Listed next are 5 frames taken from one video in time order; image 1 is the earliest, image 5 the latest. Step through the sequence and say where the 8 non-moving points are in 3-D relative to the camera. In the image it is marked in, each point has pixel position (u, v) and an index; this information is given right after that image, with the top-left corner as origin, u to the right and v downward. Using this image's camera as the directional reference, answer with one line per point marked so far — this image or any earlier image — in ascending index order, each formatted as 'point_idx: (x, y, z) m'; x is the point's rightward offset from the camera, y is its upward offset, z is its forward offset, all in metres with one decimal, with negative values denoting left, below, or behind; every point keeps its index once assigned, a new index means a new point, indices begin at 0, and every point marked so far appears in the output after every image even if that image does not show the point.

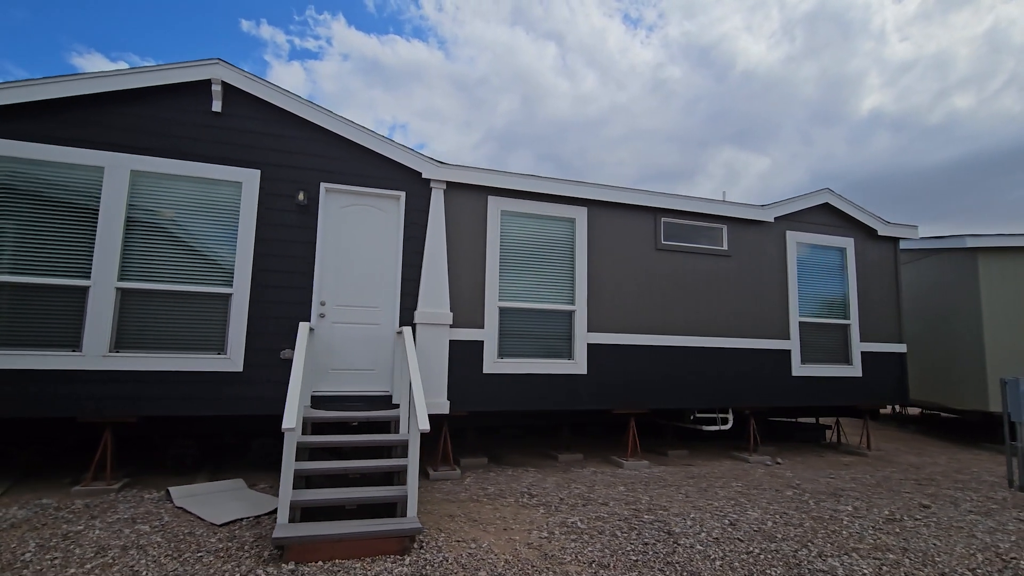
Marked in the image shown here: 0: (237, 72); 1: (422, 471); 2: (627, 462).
0: (-2.6, +2.0, +4.7) m
1: (-0.9, -1.8, +5.0) m
2: (+1.3, -1.9, +5.7) m
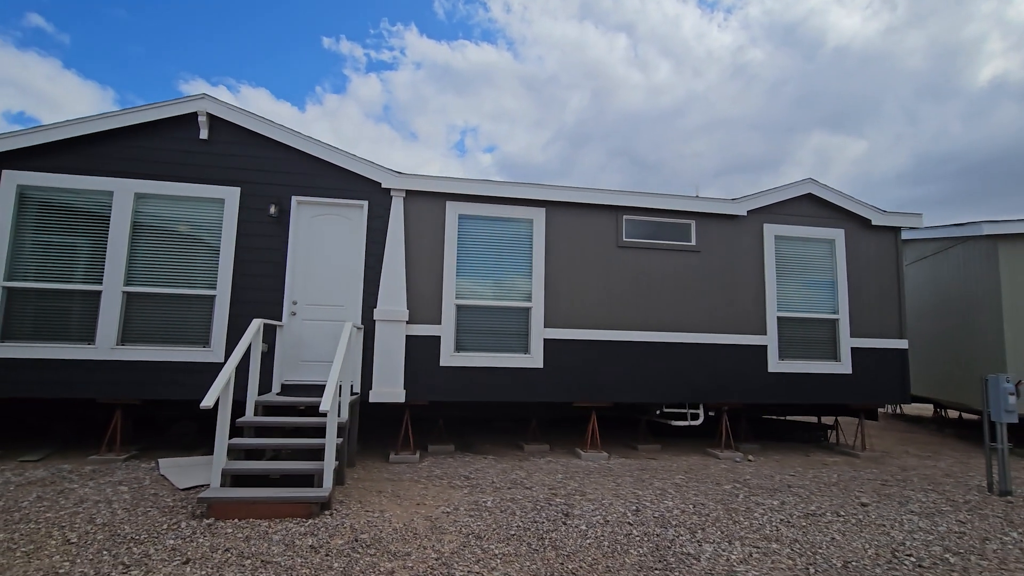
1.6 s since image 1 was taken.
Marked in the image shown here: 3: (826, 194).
0: (-3.2, +2.0, +5.5) m
1: (-1.4, -1.8, +5.5) m
2: (+0.9, -1.9, +5.9) m
3: (+4.0, +1.2, +6.6) m
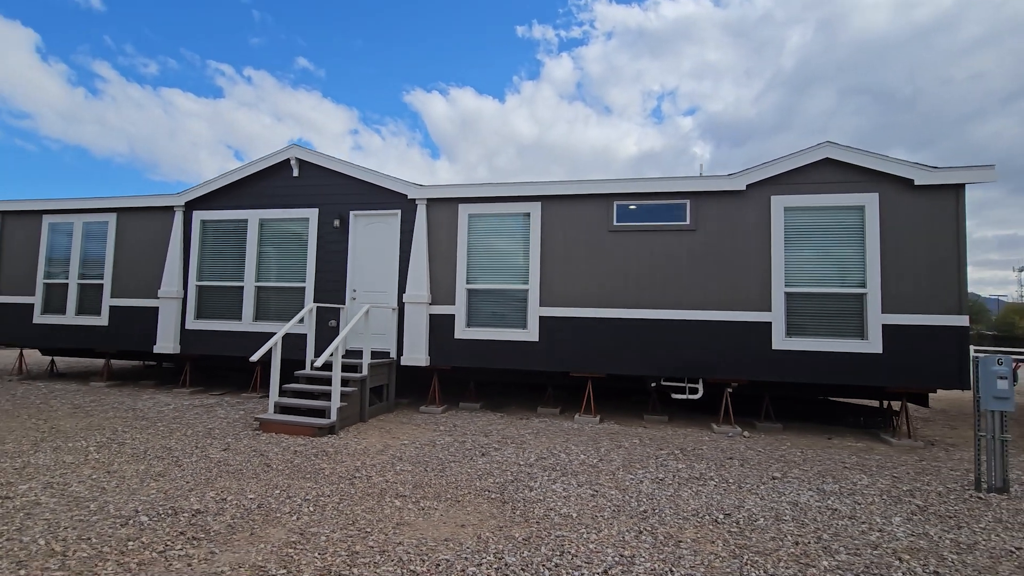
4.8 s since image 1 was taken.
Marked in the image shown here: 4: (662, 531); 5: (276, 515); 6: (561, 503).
0: (-3.1, +2.1, +7.7) m
1: (-1.3, -1.7, +7.2) m
2: (+0.9, -1.7, +6.7) m
3: (+3.9, +1.5, +6.0) m
4: (+1.0, -1.6, +3.3) m
5: (-1.6, -1.5, +3.5) m
6: (+0.4, -1.6, +3.8) m
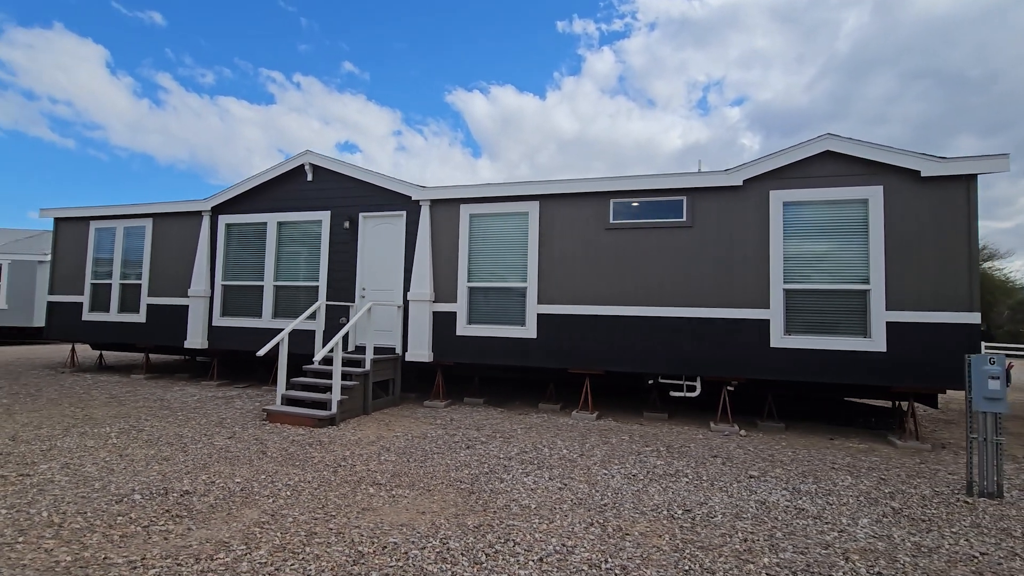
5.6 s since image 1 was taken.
0: (-3.1, +2.1, +8.0) m
1: (-1.3, -1.6, +7.4) m
2: (+0.9, -1.6, +6.7) m
3: (+3.8, +1.6, +5.8) m
4: (+0.7, -1.6, +3.4) m
5: (-1.9, -1.5, +3.7) m
6: (+0.1, -1.6, +3.9) m
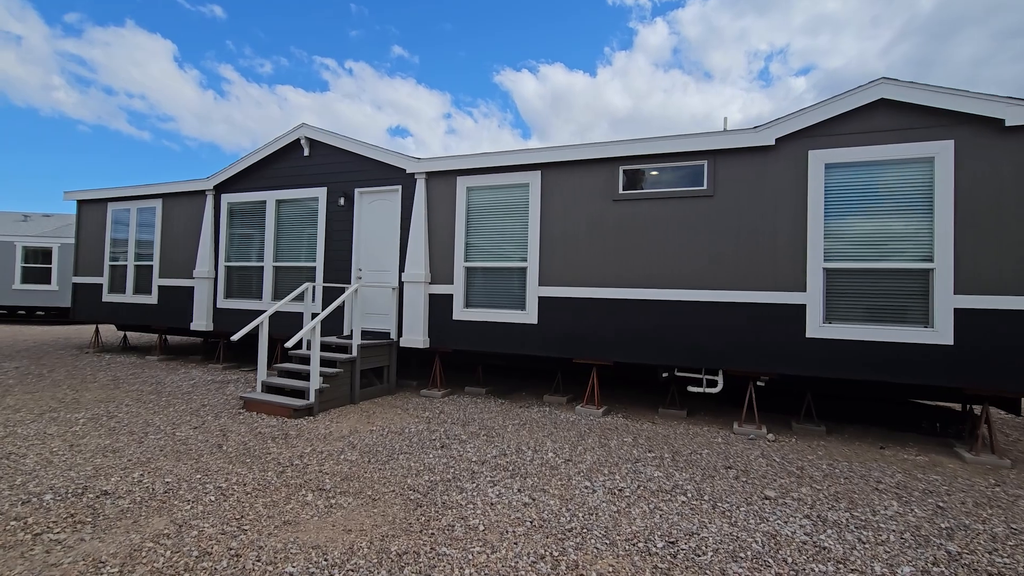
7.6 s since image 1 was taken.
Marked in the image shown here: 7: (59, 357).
0: (-3.0, +2.4, +7.6) m
1: (-1.3, -1.4, +6.9) m
2: (+0.8, -1.4, +6.0) m
3: (+3.7, +1.8, +4.7) m
4: (+0.3, -1.5, +2.7) m
5: (-2.2, -1.4, +3.3) m
6: (-0.2, -1.4, +3.3) m
7: (-8.0, -1.2, +9.0) m
